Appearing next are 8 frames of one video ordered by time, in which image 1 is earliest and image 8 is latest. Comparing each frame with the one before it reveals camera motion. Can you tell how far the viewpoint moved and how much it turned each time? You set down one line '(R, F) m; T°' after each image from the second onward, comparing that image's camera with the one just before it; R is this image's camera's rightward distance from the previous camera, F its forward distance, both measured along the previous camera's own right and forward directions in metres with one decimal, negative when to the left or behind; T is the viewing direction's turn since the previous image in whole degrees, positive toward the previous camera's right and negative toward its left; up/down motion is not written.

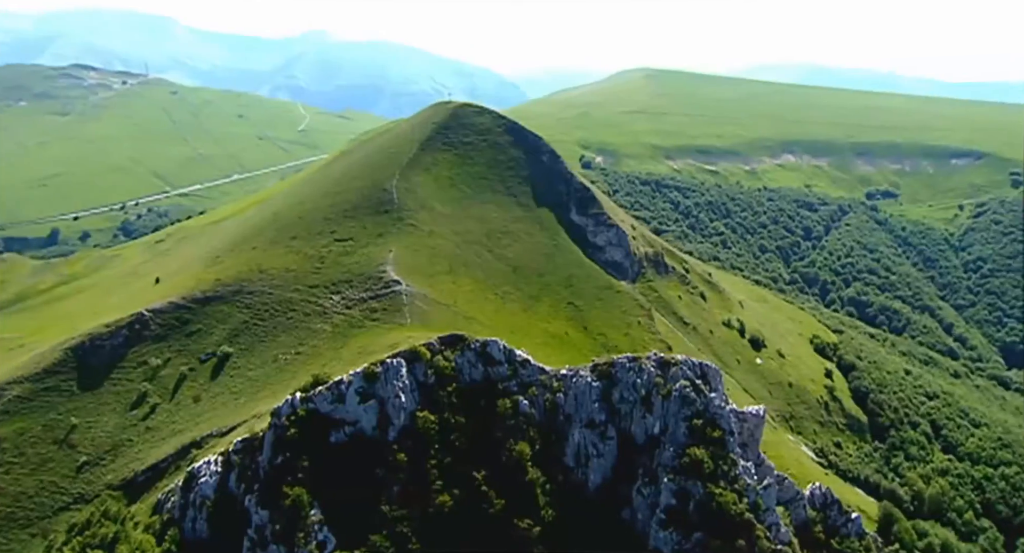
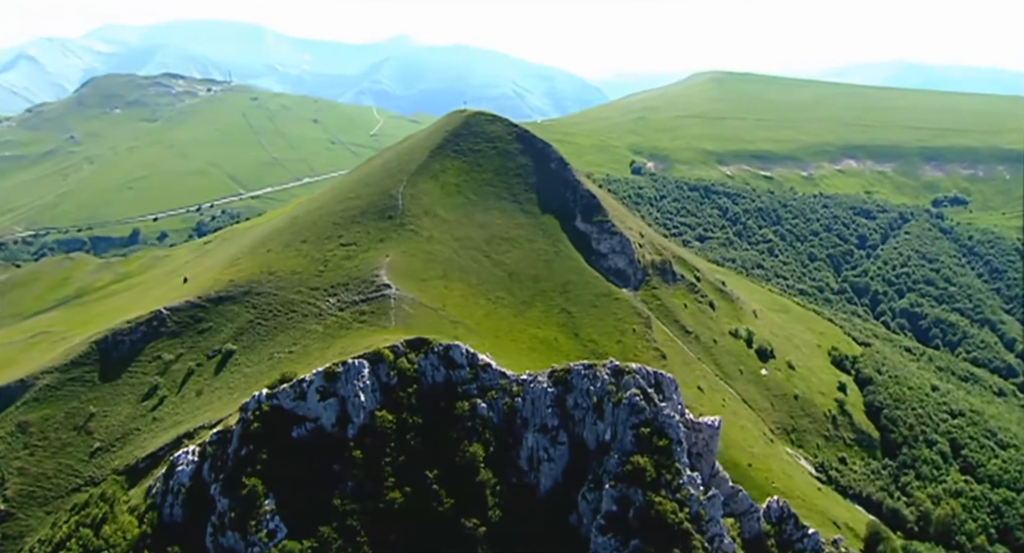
(+13.2, -1.7) m; -5°
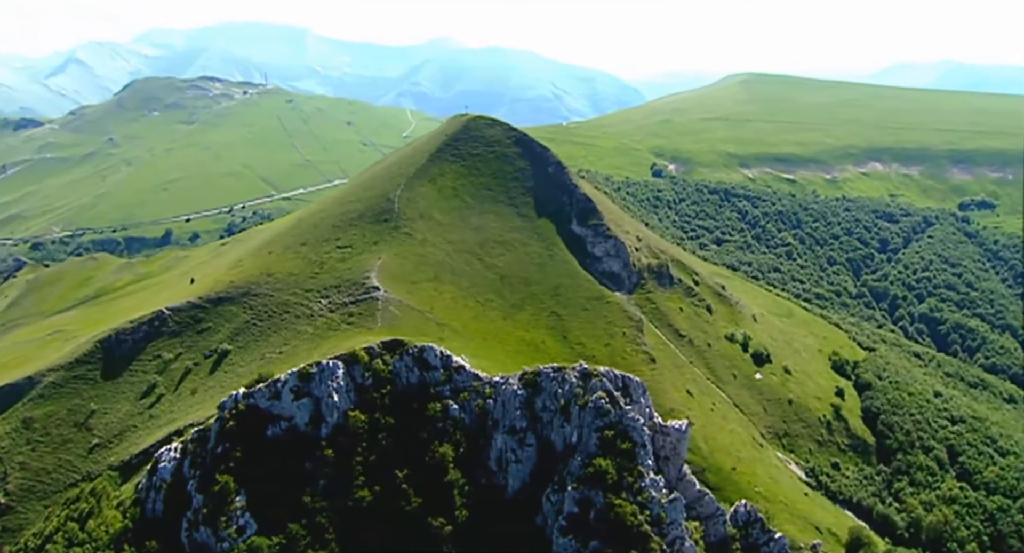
(+7.2, -1.1) m; -2°
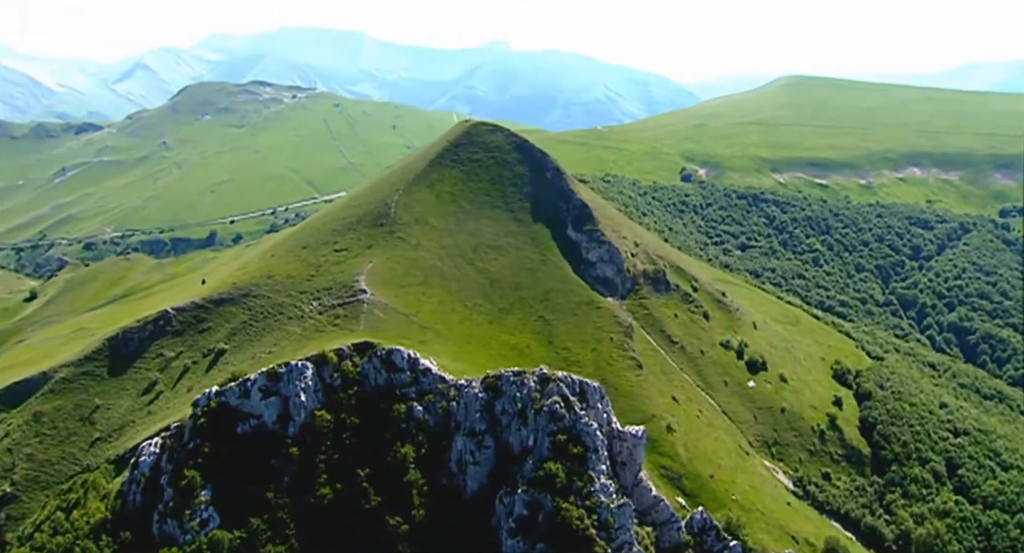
(+10.0, -1.2) m; -3°
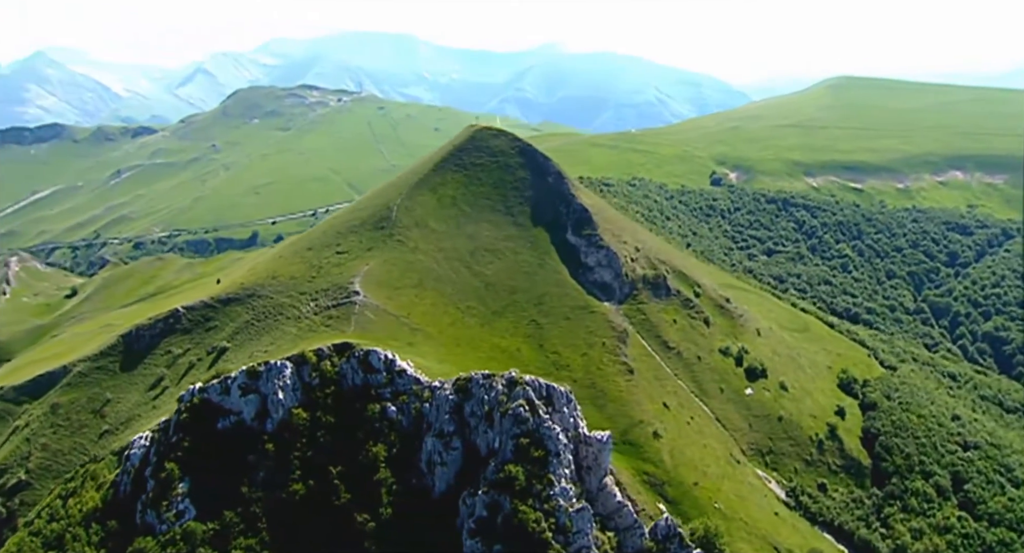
(+8.9, -0.9) m; -3°
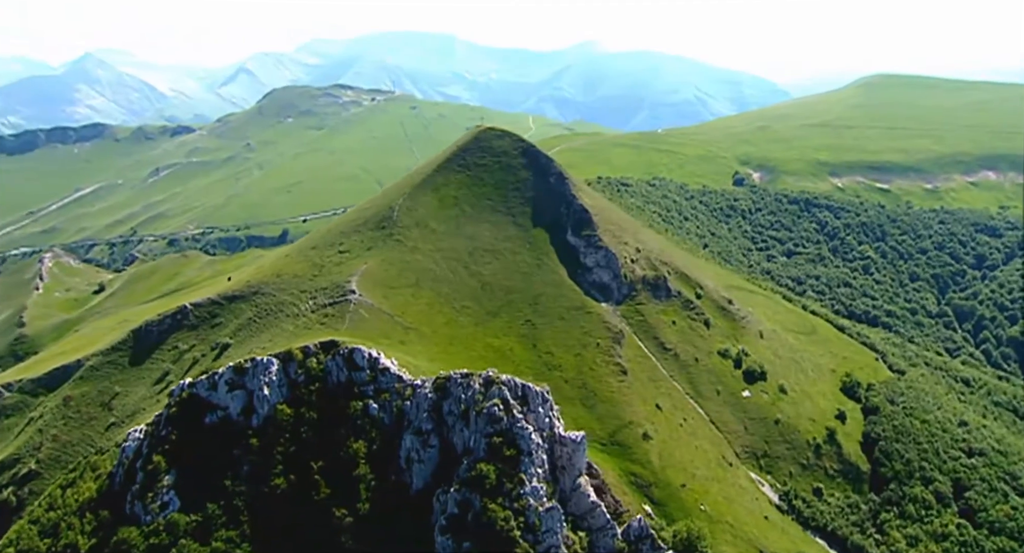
(+6.6, -0.7) m; -2°
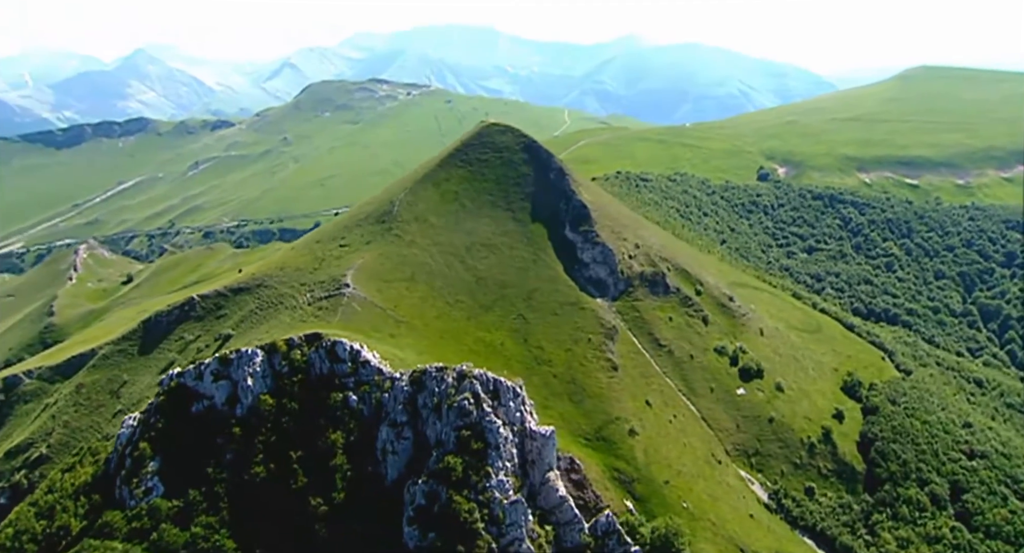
(+7.5, -0.8) m; -3°
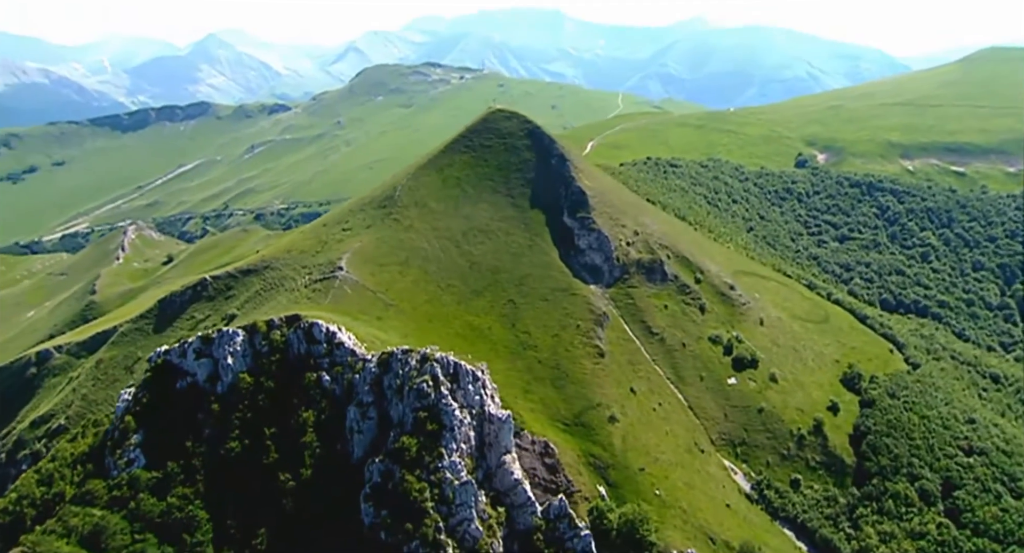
(+11.2, -1.0) m; -4°
